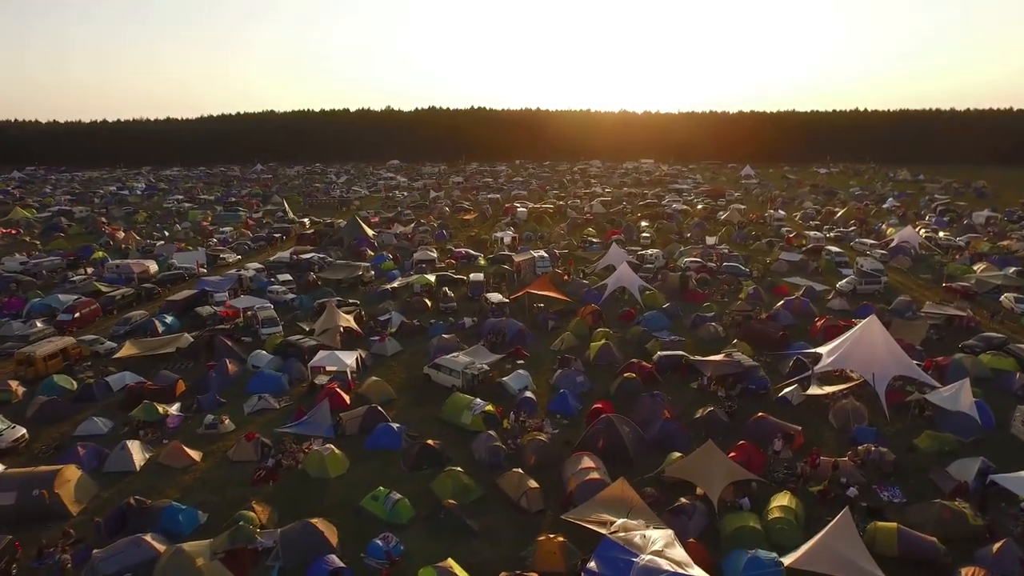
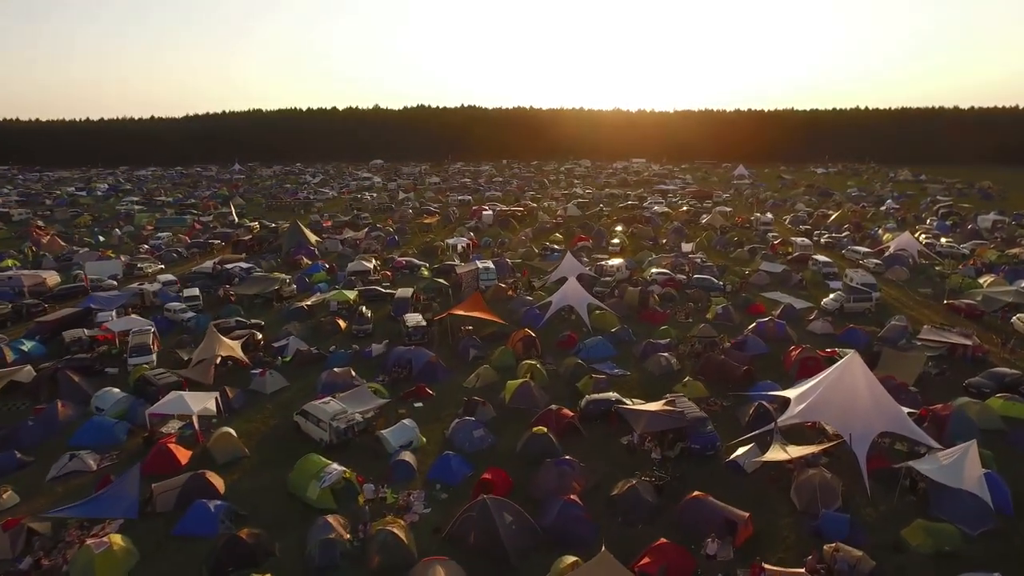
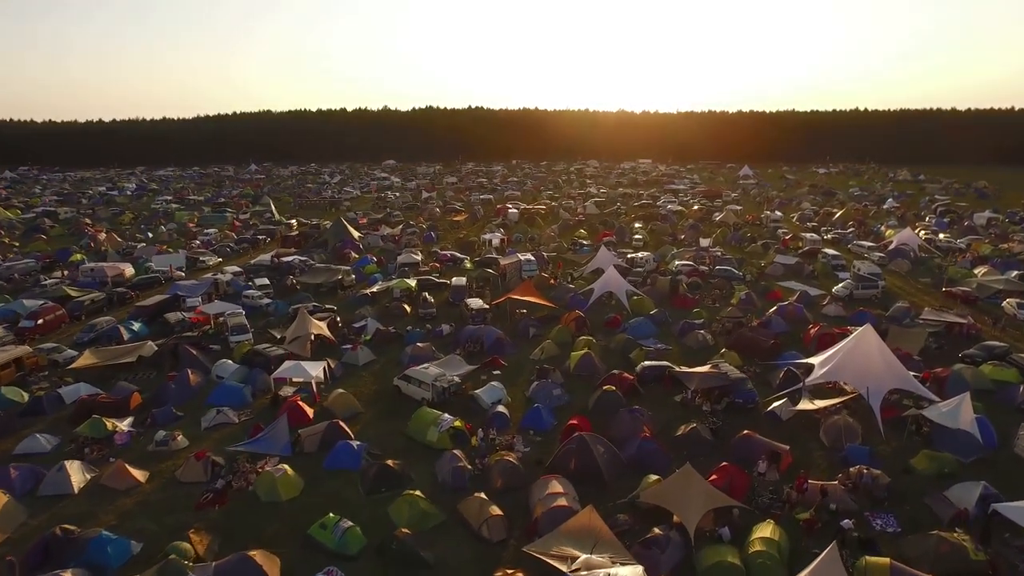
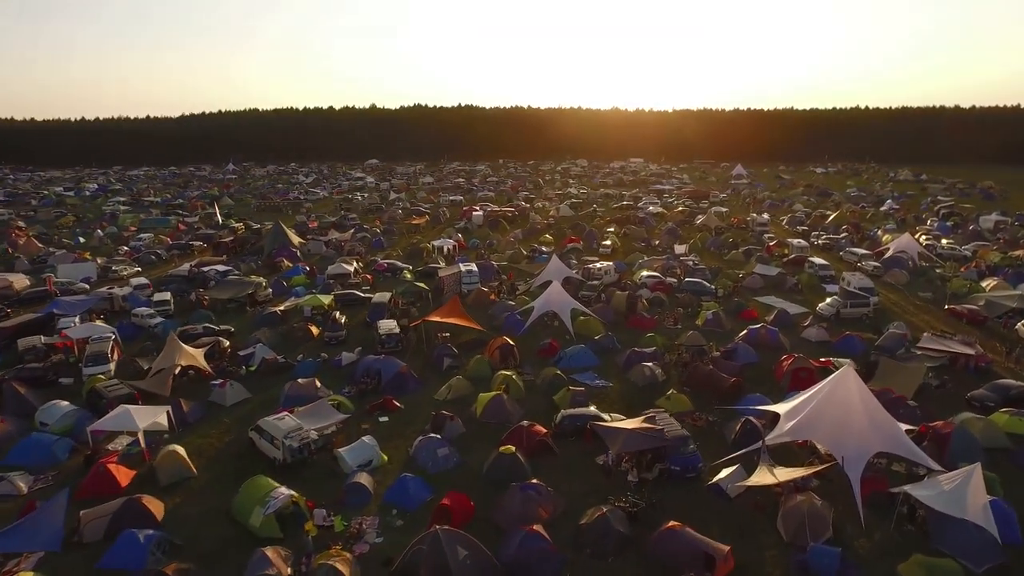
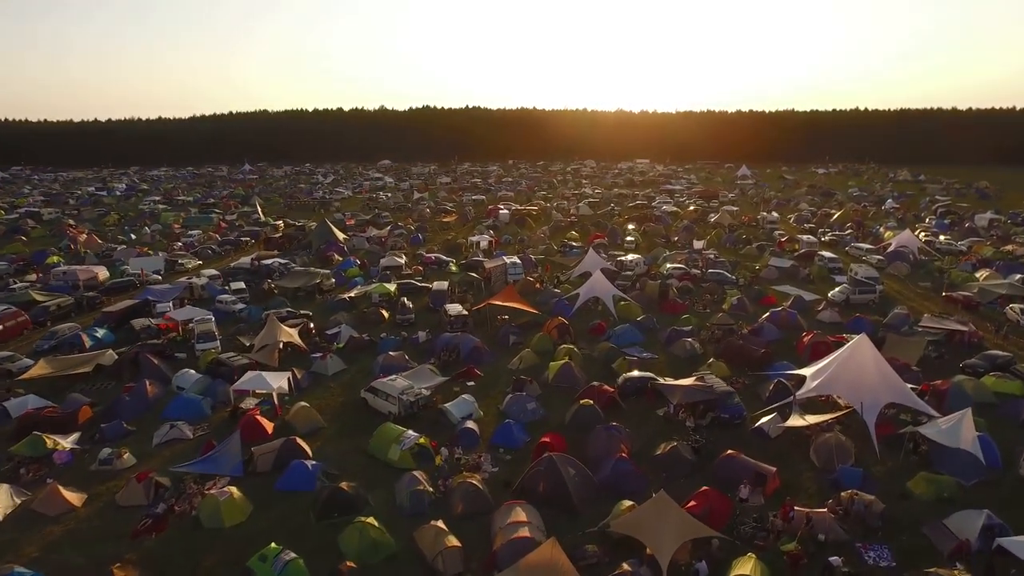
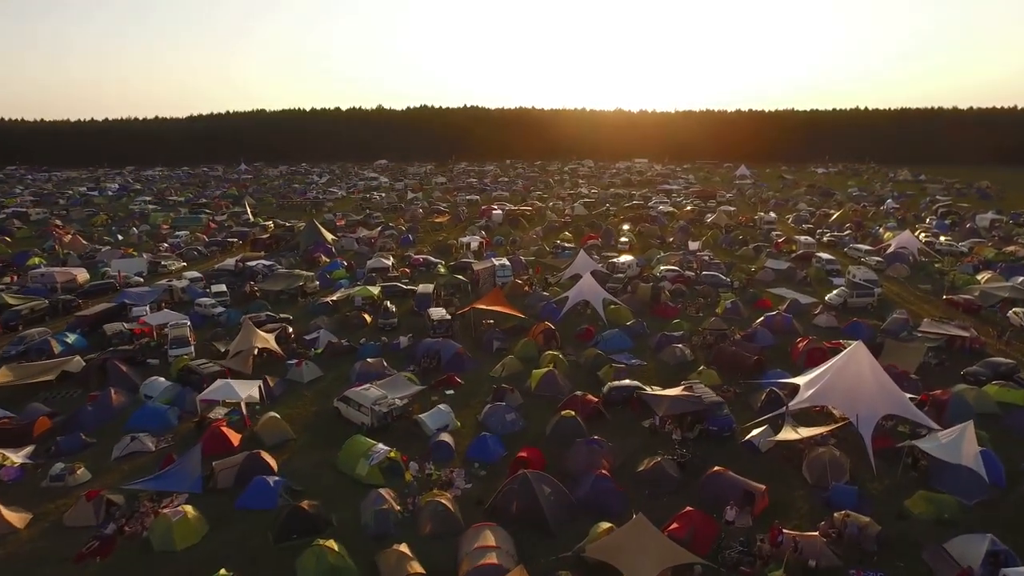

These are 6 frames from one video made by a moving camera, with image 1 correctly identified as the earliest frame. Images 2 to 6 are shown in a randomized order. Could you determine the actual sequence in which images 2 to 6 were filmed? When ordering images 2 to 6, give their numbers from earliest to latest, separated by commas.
3, 5, 6, 2, 4
